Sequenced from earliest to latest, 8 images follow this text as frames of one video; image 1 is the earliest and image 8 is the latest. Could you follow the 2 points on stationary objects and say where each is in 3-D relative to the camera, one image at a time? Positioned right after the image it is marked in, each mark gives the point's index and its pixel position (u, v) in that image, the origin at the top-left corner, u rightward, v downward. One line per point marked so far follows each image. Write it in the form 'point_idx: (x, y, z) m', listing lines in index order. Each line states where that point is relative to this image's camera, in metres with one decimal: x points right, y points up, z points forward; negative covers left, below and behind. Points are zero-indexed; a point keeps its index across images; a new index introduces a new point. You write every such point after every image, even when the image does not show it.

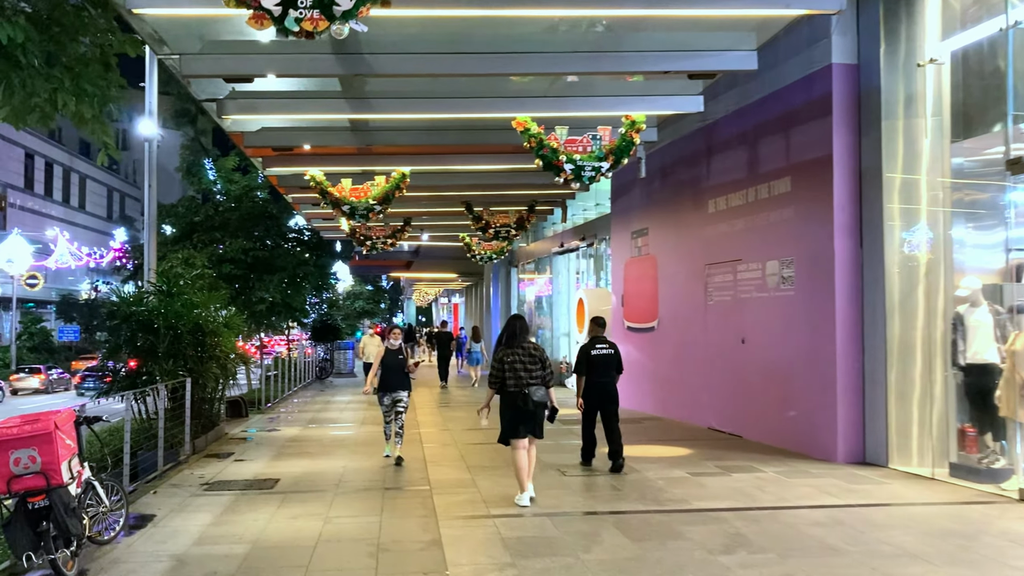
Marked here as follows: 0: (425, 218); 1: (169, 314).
0: (-1.6, +1.3, +17.5) m
1: (-3.6, -0.3, +9.8) m
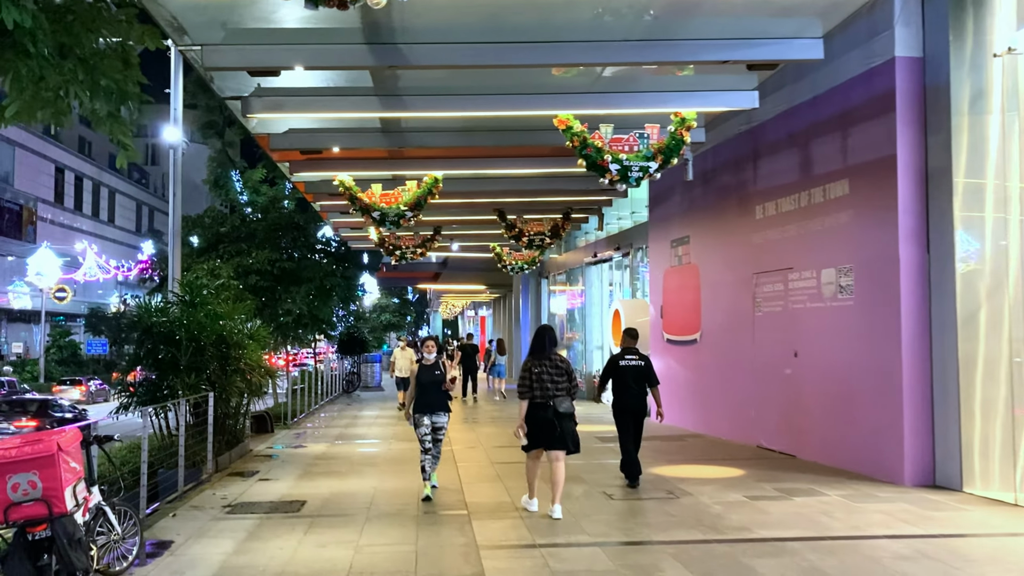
0: (-1.0, +1.1, +17.0) m
1: (-3.2, -0.4, +9.4) m
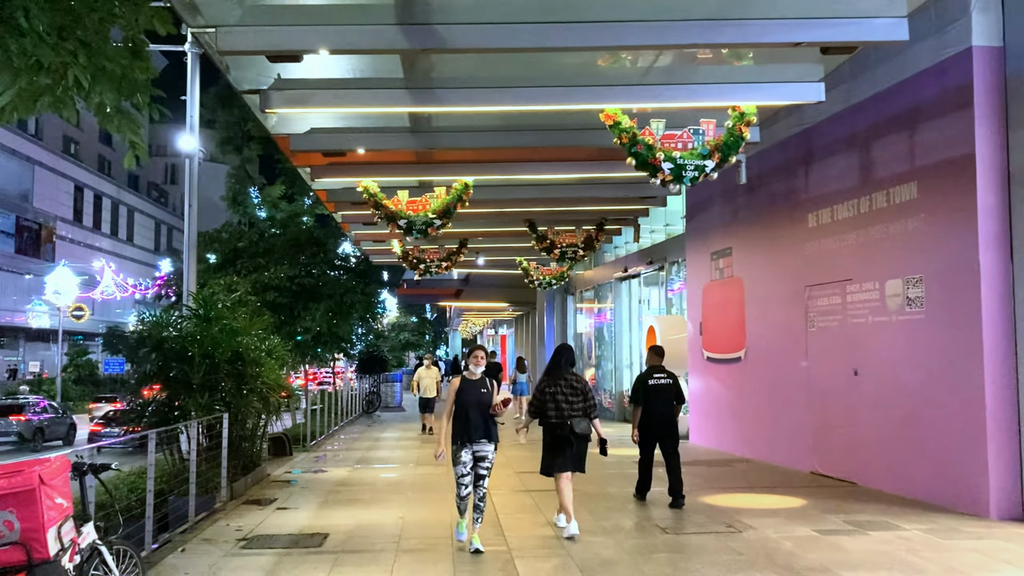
0: (-0.5, +0.8, +16.3) m
1: (-2.8, -0.5, +8.7) m
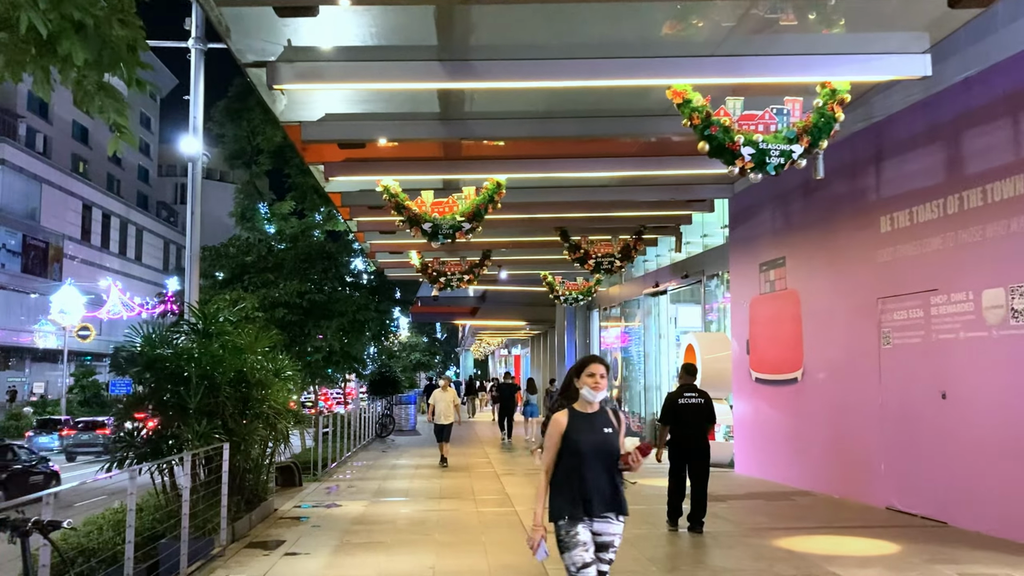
0: (-0.1, +0.6, +15.2) m
1: (-2.5, -0.6, +7.6) m
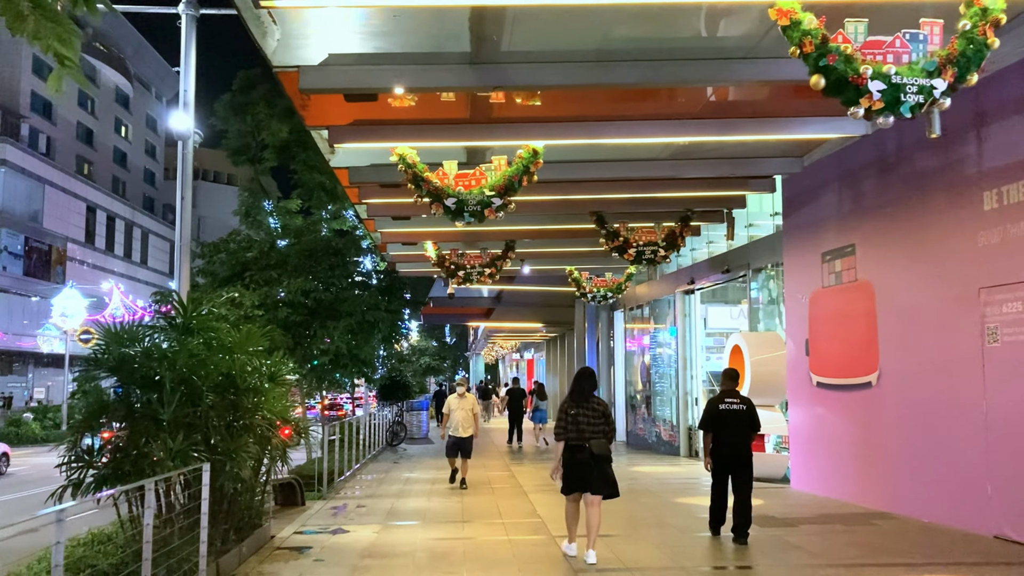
0: (+0.3, +0.6, +13.8) m
1: (-2.2, -0.5, +6.3) m
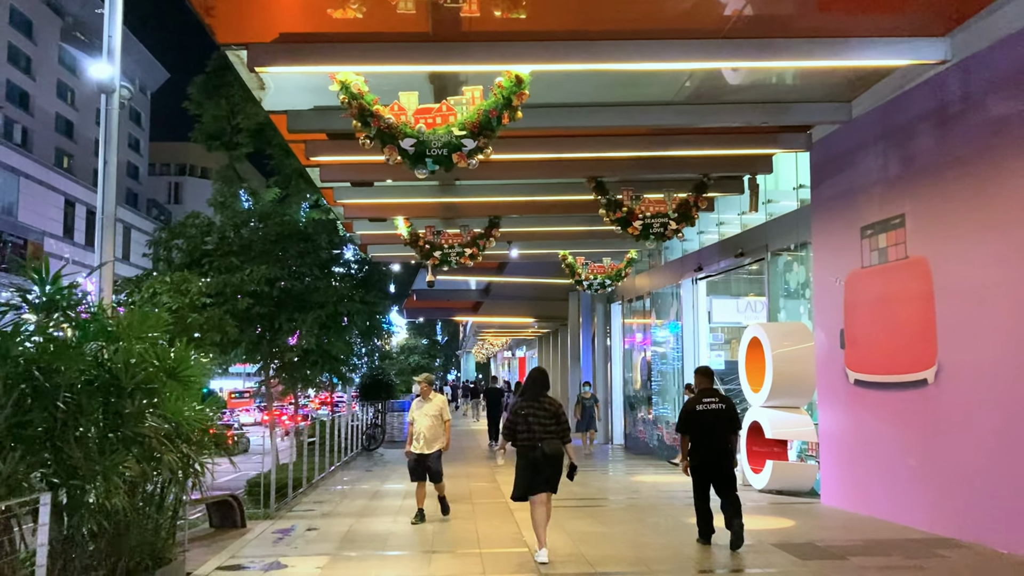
0: (+0.1, +0.8, +12.1) m
1: (-2.3, -0.3, +4.6) m
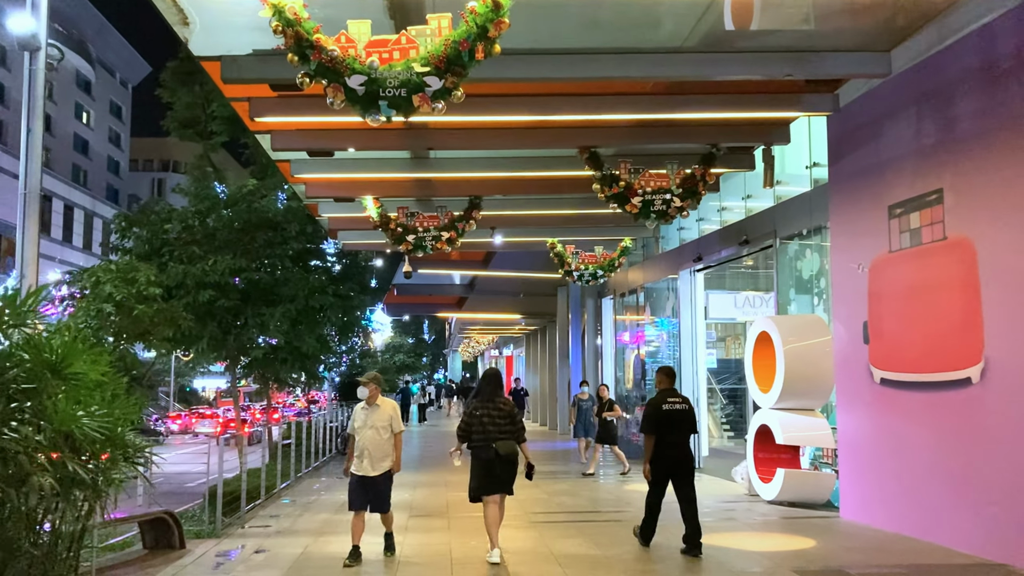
0: (-0.1, +0.9, +11.0) m
1: (-2.4, -0.2, +3.4) m
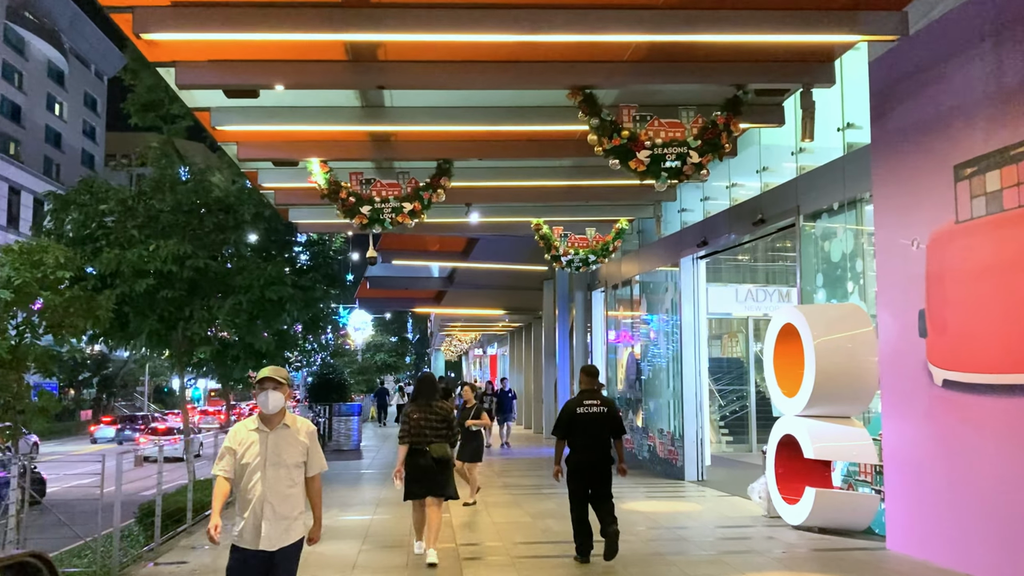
0: (-0.3, +1.1, +9.4) m
1: (-2.5, 0.0, +1.8) m
